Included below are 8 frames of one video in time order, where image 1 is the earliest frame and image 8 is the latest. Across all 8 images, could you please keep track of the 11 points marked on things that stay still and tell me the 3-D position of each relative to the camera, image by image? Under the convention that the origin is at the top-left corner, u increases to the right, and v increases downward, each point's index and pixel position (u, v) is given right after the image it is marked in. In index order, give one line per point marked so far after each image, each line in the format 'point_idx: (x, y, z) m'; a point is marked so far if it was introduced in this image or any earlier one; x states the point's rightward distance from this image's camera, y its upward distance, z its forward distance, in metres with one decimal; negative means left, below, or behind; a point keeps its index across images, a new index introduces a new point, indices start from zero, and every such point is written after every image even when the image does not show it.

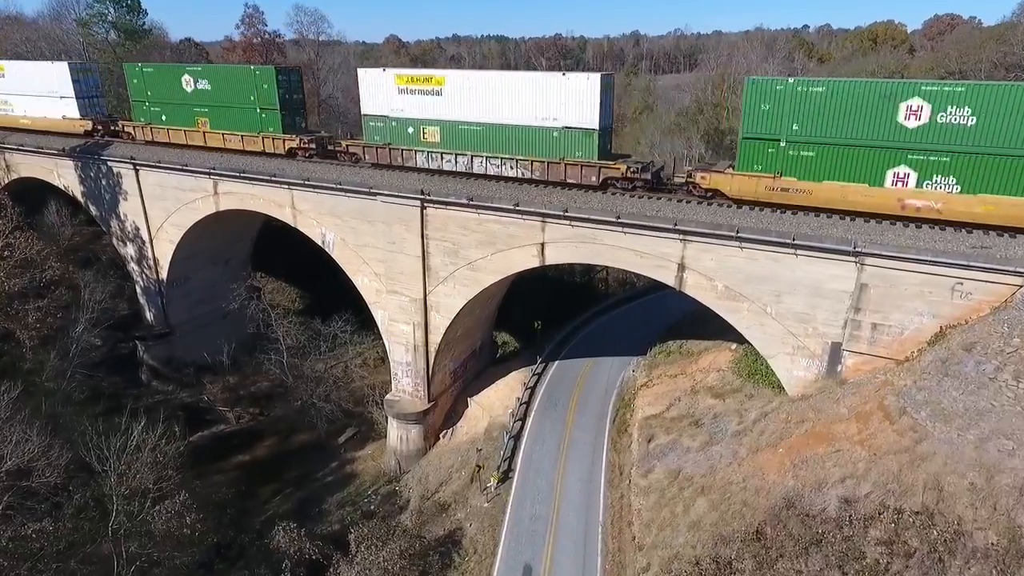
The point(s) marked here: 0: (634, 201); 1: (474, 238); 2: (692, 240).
0: (+3.6, +2.6, +18.6) m
1: (-1.3, +1.6, +20.0) m
2: (+4.9, +1.4, +16.9) m
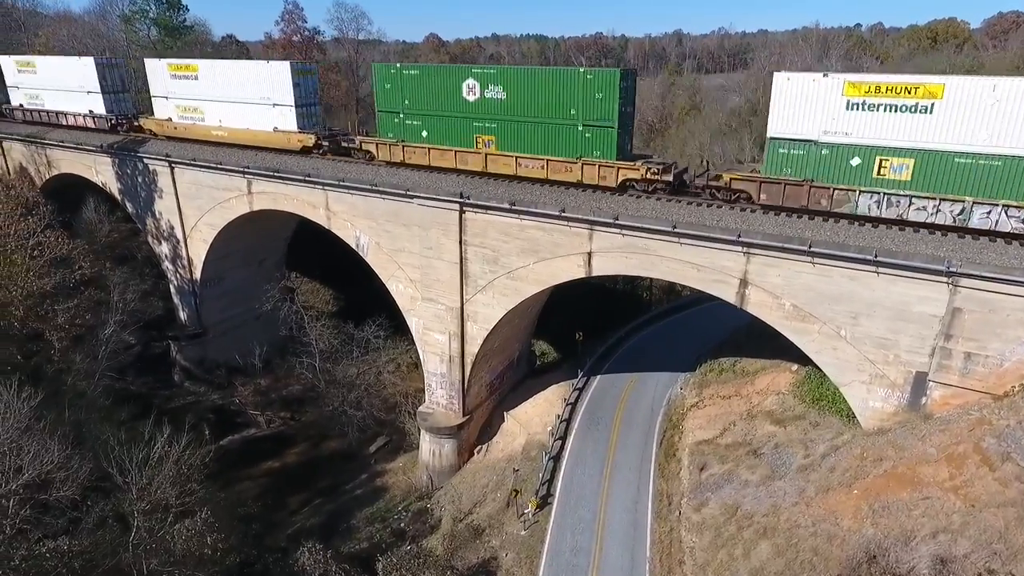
0: (+4.9, +2.2, +17.1) m
1: (+0.1, +1.3, +18.7) m
2: (+6.0, +0.9, +15.3) m
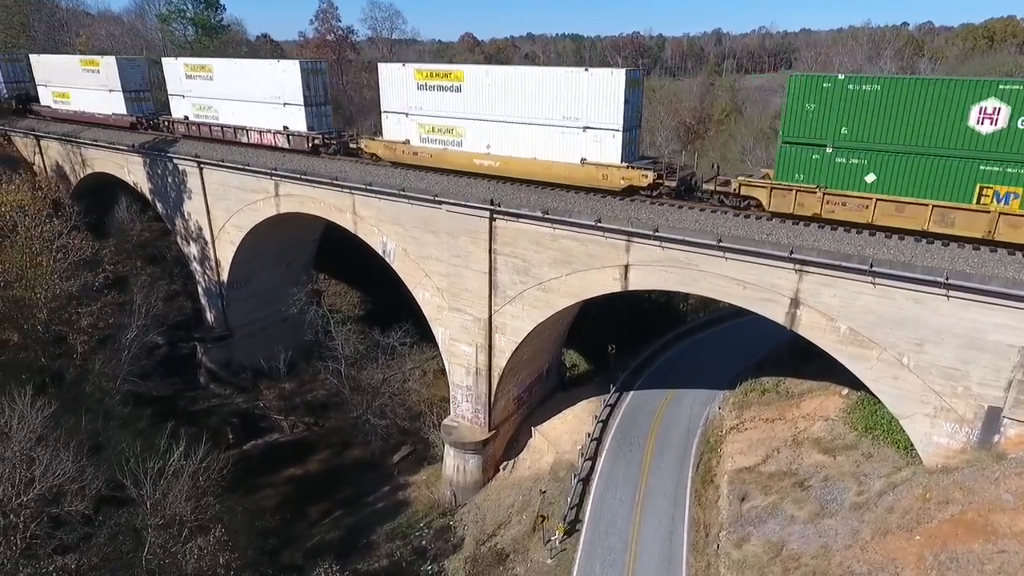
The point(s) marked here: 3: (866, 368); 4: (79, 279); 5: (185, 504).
0: (+5.8, +1.7, +15.9) m
1: (+1.0, +0.9, +17.8) m
2: (+6.8, +0.4, +14.1) m
3: (+8.1, -1.8, +14.1) m
4: (-13.8, +0.3, +19.6) m
5: (-7.9, -5.3, +15.0) m
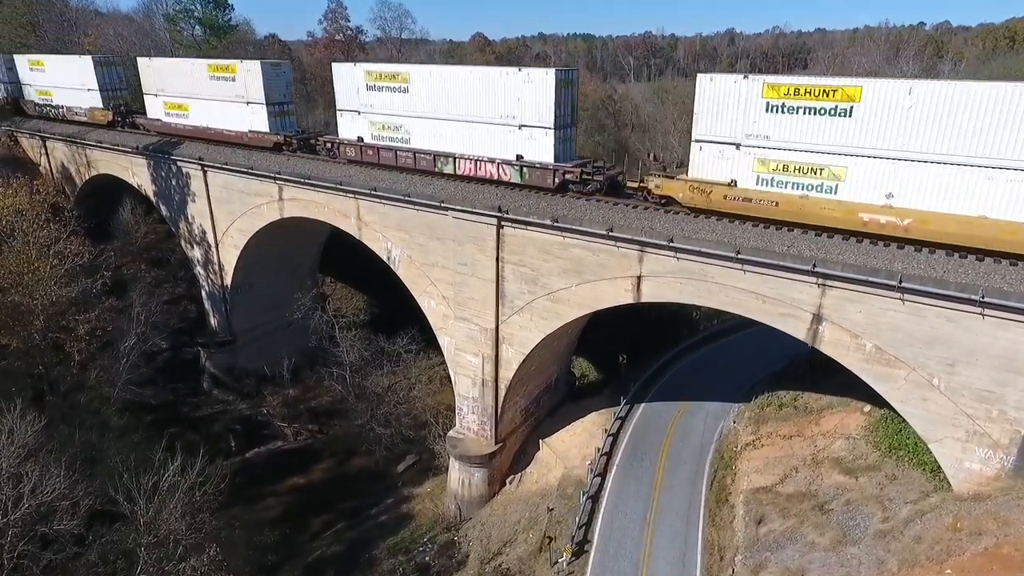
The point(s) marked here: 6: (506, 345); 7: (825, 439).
0: (+6.0, +1.4, +15.2) m
1: (+1.2, +0.6, +17.1) m
2: (+6.9, +0.1, +13.3) m
3: (+8.2, -2.2, +13.3) m
4: (-13.6, +0.1, +19.2) m
5: (-7.8, -5.5, +14.5) m
6: (-0.2, -1.8, +19.1) m
7: (+9.2, -4.4, +18.1) m
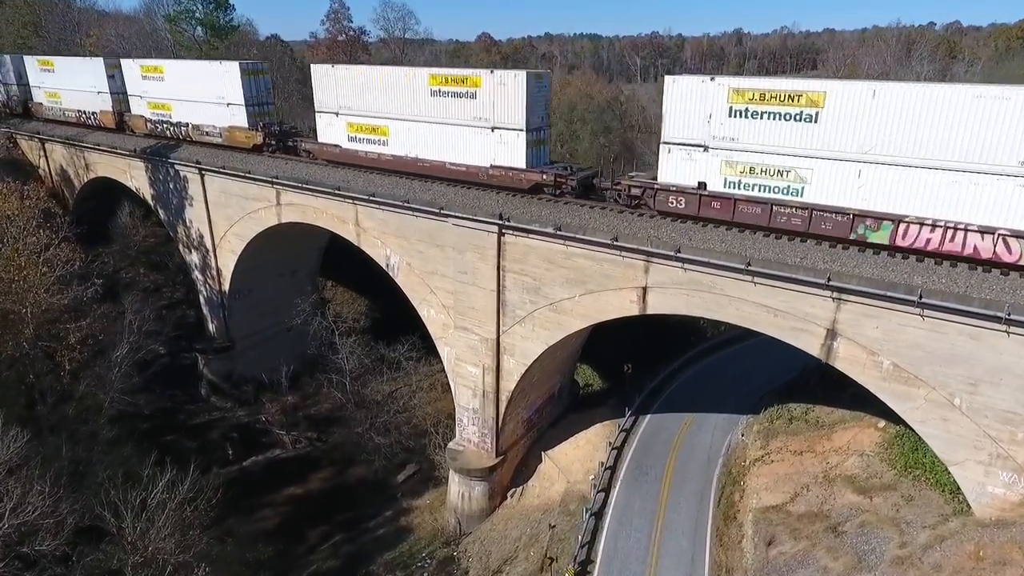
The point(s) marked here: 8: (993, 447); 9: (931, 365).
0: (+6.0, +1.1, +14.5) m
1: (+1.3, +0.4, +16.6) m
2: (+6.9, -0.2, +12.7) m
3: (+8.2, -2.5, +12.7) m
4: (-13.5, -0.2, +18.8) m
5: (-7.8, -5.7, +14.0) m
6: (-0.2, -2.0, +18.5) m
7: (+9.2, -4.7, +17.5) m
8: (+9.4, -3.1, +12.1) m
9: (+8.3, -1.5, +12.2) m
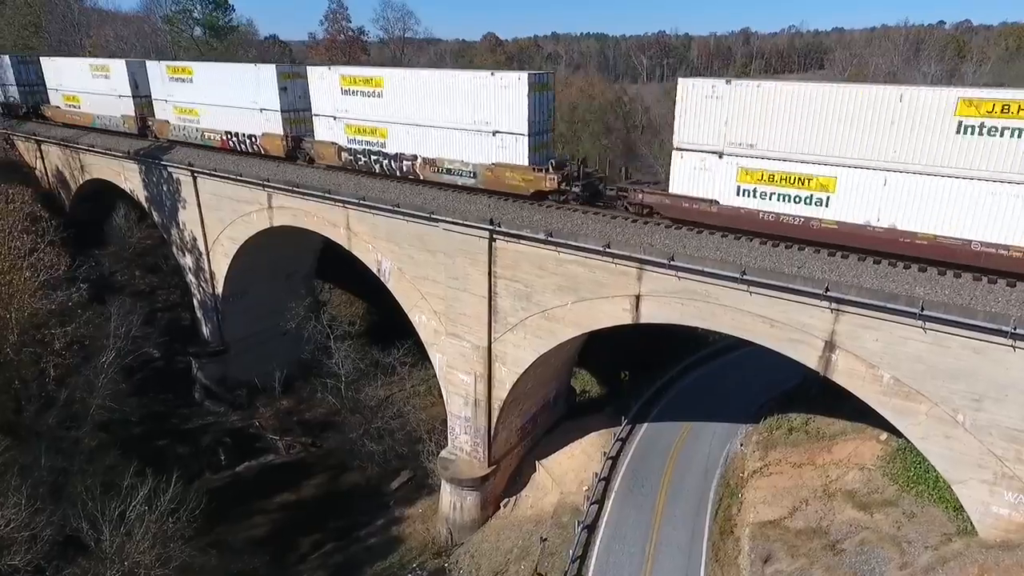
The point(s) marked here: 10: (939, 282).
0: (+5.7, +0.9, +14.1) m
1: (+1.0, +0.2, +16.1) m
2: (+6.6, -0.4, +12.2) m
3: (+7.9, -2.7, +12.2) m
4: (-13.7, -0.3, +18.5) m
5: (-8.1, -5.9, +13.7) m
6: (-0.4, -2.2, +18.1) m
7: (+9.0, -5.0, +17.0) m
8: (+9.1, -3.4, +11.6) m
9: (+8.0, -1.8, +11.7) m
10: (+8.5, +0.1, +12.2) m
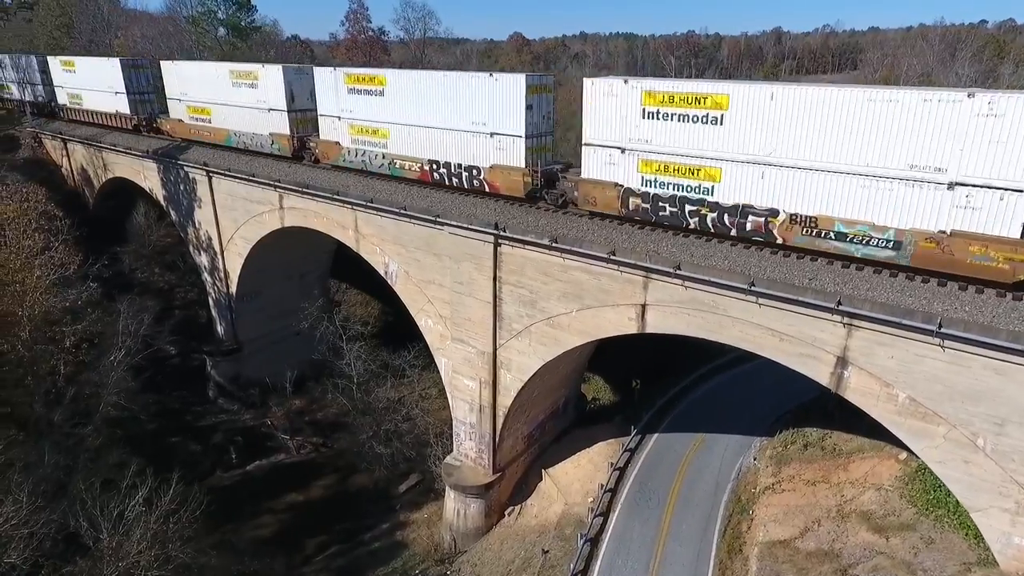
0: (+5.7, +0.6, +13.5) m
1: (+1.1, 0.0, +15.7) m
2: (+6.6, -0.7, +11.6) m
3: (+7.8, -3.0, +11.5) m
4: (-13.5, -0.2, +18.7) m
5: (-8.2, -5.9, +13.7) m
6: (-0.2, -2.4, +17.8) m
7: (+9.0, -5.3, +16.3) m
8: (+9.0, -3.7, +10.9) m
9: (+7.9, -2.0, +11.1) m
10: (+8.4, -0.2, +11.5) m
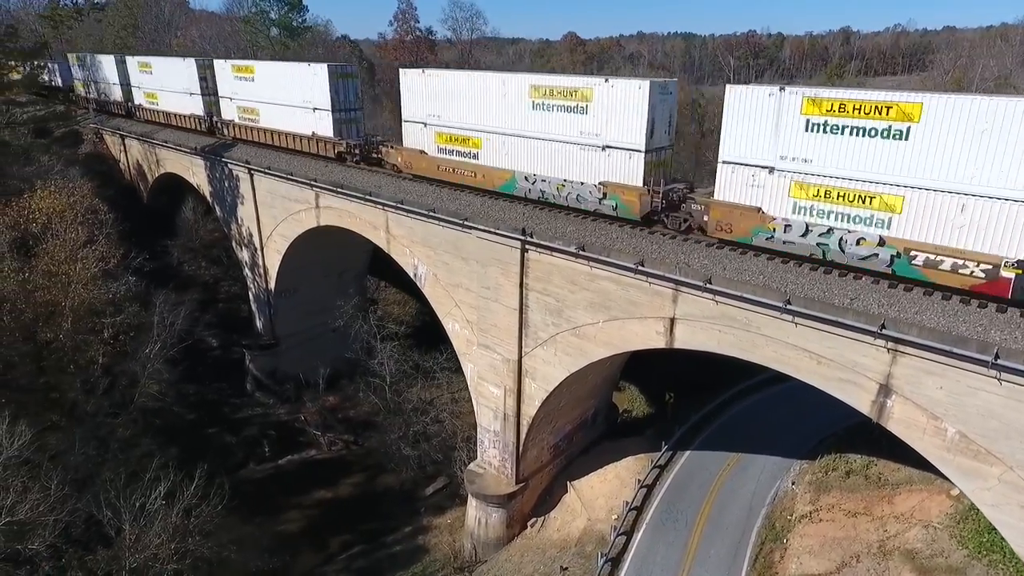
0: (+6.2, +0.3, +12.6) m
1: (+1.7, -0.2, +15.2) m
2: (+6.8, -1.1, +10.7) m
3: (+7.9, -3.4, +10.5) m
4: (-12.6, 0.0, +19.3) m
5: (-7.9, -5.9, +13.9) m
6: (+0.5, -2.6, +17.3) m
7: (+9.5, -5.7, +15.1) m
8: (+9.1, -4.1, +9.7) m
9: (+8.1, -2.5, +10.0) m
10: (+8.7, -0.6, +10.4) m
